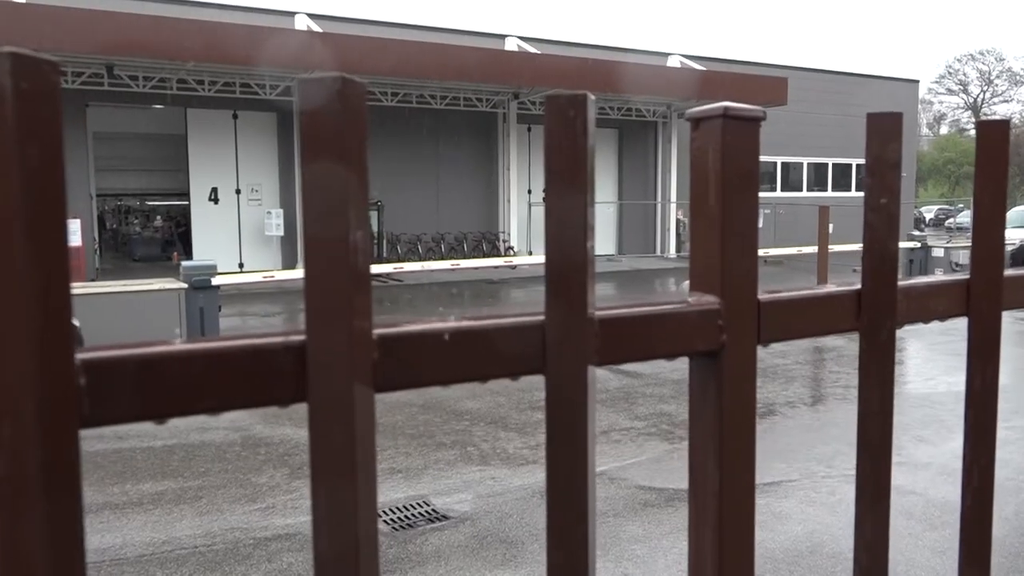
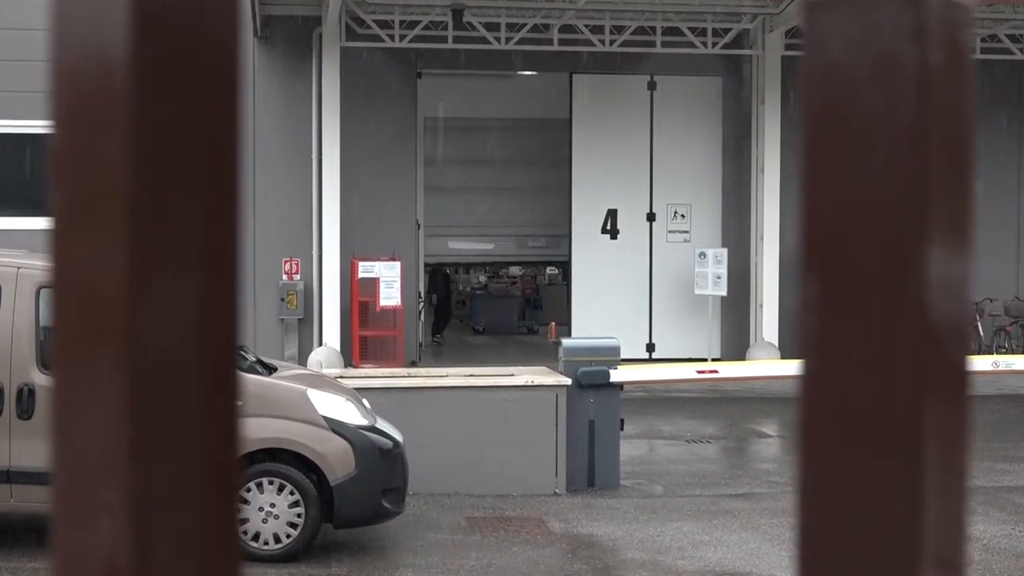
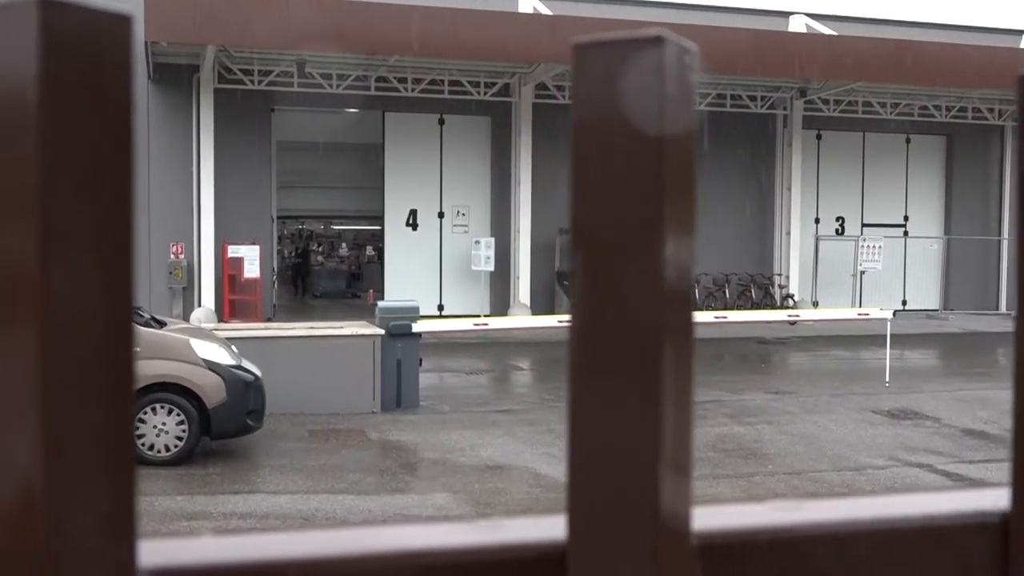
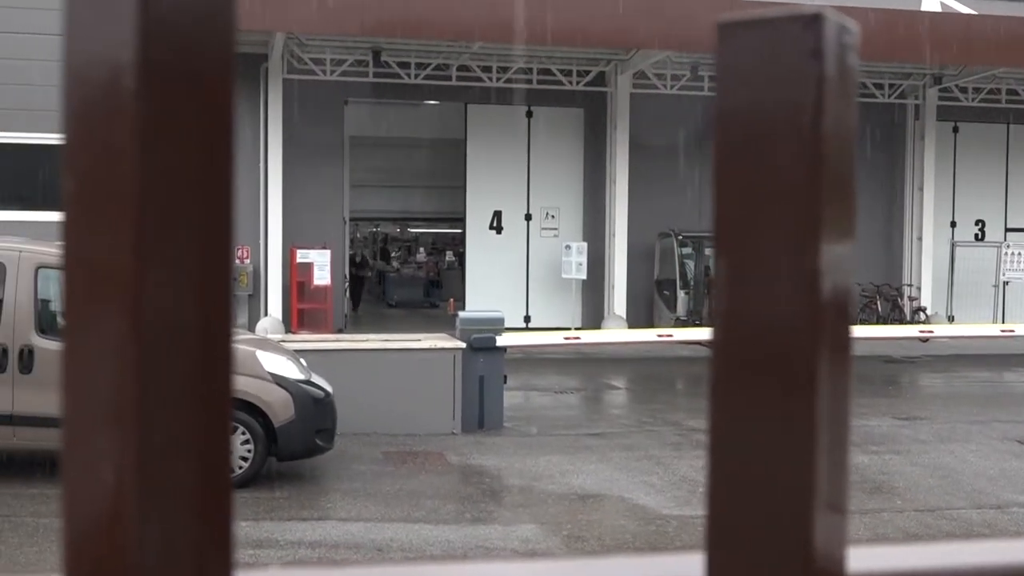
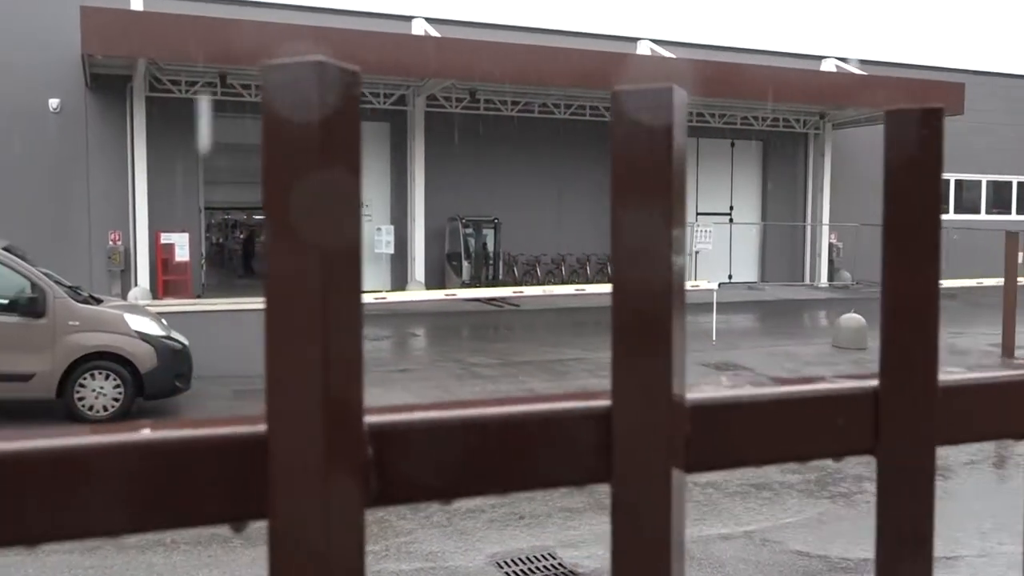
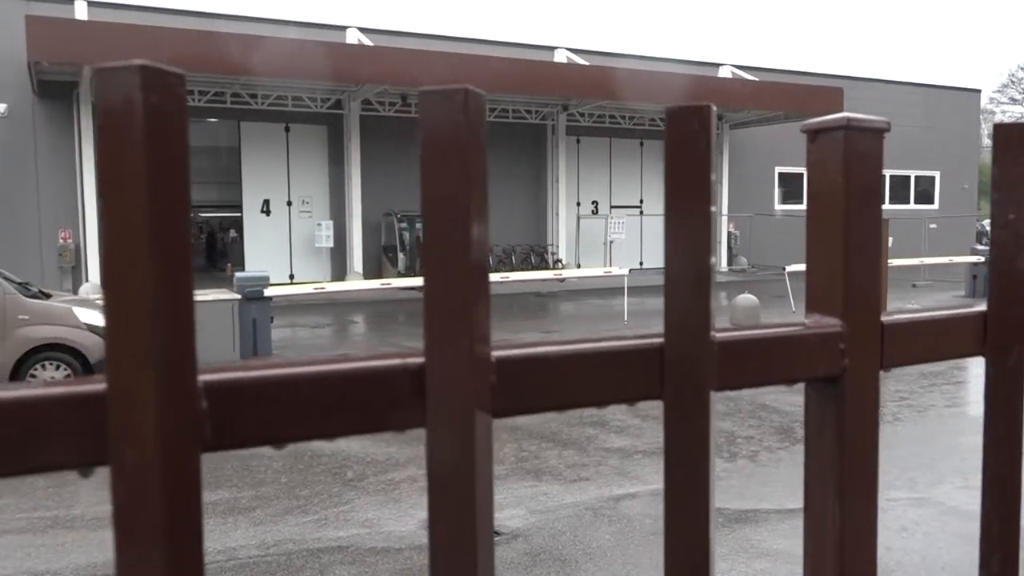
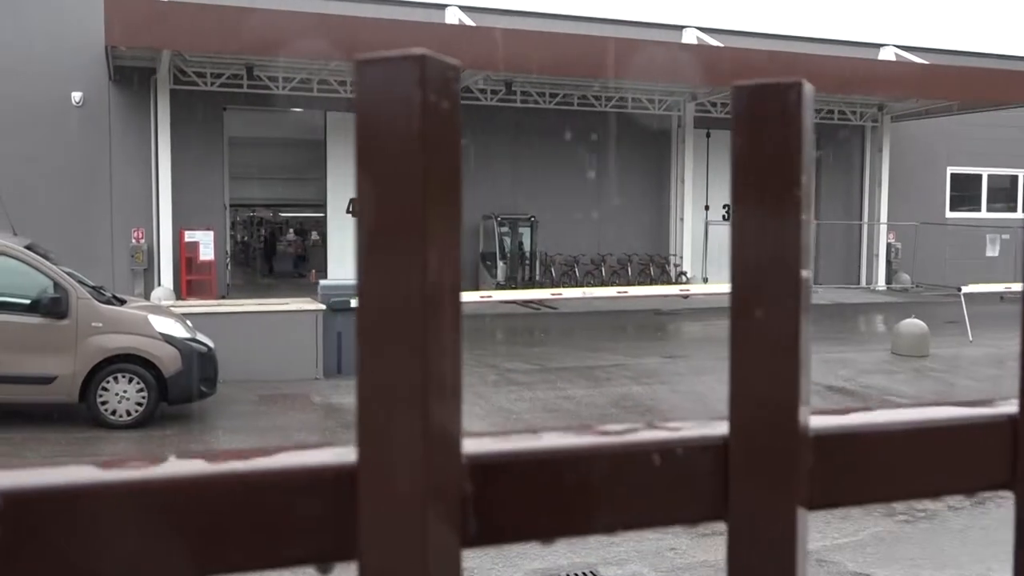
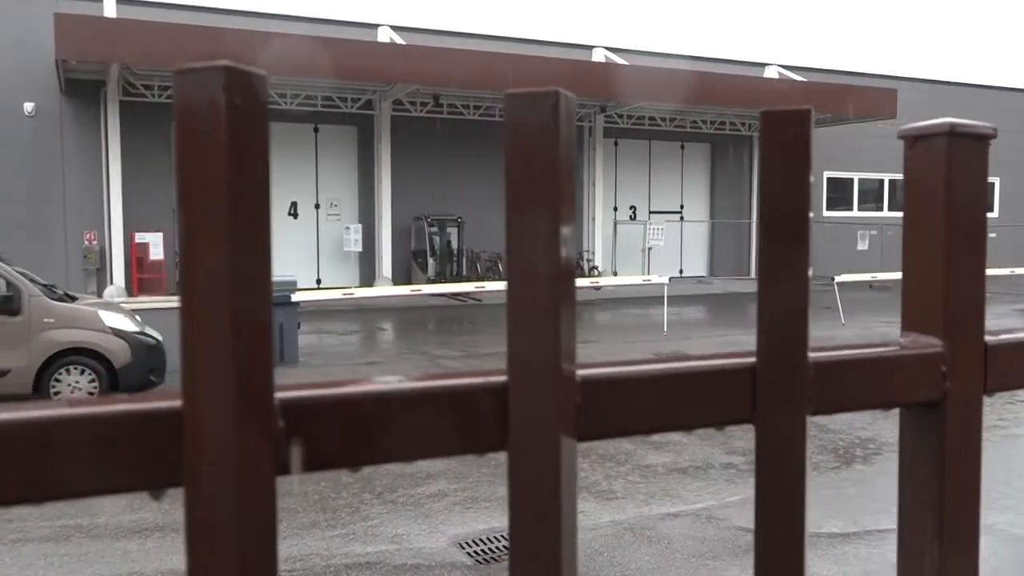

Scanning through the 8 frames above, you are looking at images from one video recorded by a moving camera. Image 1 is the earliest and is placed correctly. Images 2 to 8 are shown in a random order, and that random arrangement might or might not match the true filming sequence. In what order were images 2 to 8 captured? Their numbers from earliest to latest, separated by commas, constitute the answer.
6, 8, 5, 7, 3, 4, 2
